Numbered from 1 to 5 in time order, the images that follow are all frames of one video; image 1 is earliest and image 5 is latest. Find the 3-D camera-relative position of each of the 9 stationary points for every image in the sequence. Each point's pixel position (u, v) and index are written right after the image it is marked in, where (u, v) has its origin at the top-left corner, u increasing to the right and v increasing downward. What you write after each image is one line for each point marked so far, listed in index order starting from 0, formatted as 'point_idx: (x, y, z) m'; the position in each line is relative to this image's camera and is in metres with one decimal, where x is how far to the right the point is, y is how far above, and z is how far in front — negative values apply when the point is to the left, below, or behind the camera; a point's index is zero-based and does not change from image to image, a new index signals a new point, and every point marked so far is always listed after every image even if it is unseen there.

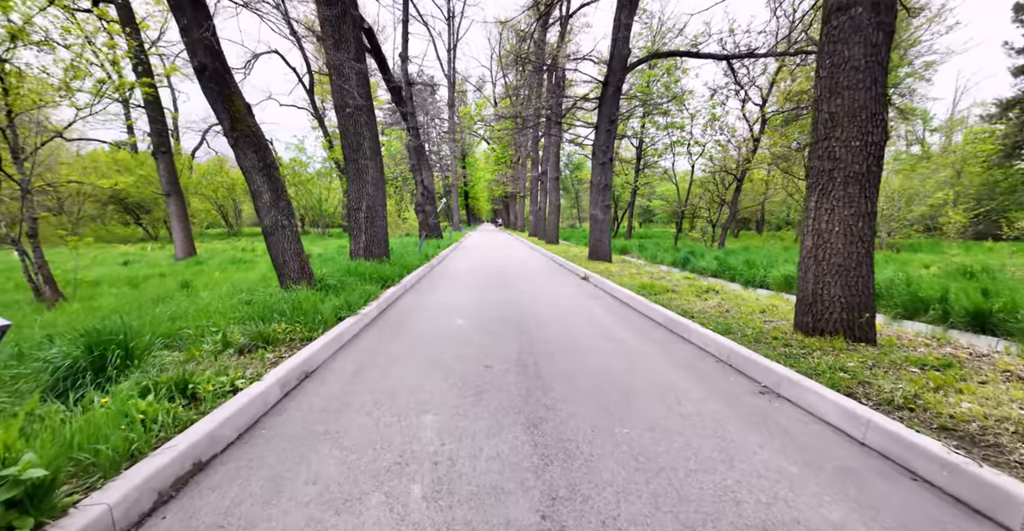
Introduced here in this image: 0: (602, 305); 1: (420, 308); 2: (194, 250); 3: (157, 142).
0: (+1.4, -0.6, +6.2) m
1: (-1.4, -0.7, +6.0) m
2: (-11.8, +0.6, +14.3) m
3: (-12.1, +4.2, +13.2) m
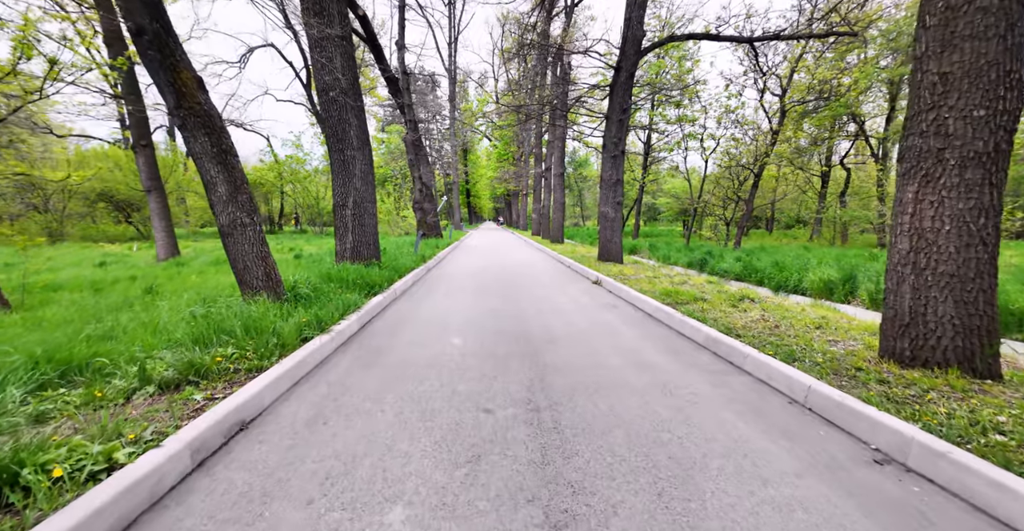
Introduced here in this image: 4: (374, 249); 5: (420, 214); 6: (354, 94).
0: (+1.5, -0.7, +5.4) m
1: (-1.4, -0.7, +5.2) m
2: (-11.7, +0.5, +13.5) m
3: (-12.0, +4.2, +12.4) m
4: (-2.9, +0.3, +8.1) m
5: (-4.6, +2.5, +19.0) m
6: (-3.0, +3.3, +7.4) m
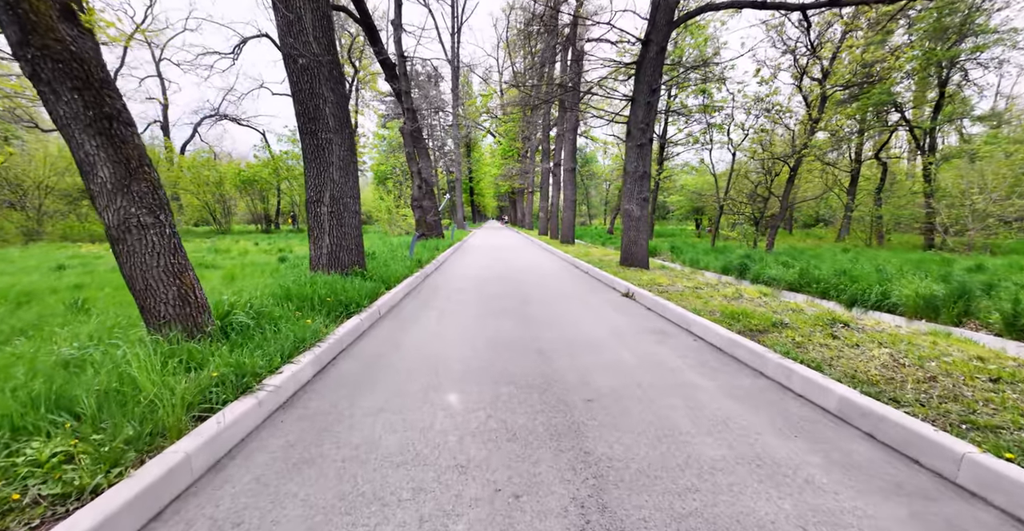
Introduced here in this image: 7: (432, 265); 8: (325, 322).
0: (+1.7, -0.9, +3.9) m
1: (-1.2, -0.9, +3.7) m
2: (-11.4, +0.4, +12.2) m
3: (-11.8, +4.1, +11.1) m
4: (-2.7, +0.2, +6.7) m
5: (-4.3, +2.4, +17.6) m
6: (-2.8, +3.1, +6.0) m
7: (-2.1, 0.0, +10.2) m
8: (-2.0, -0.6, +4.2) m
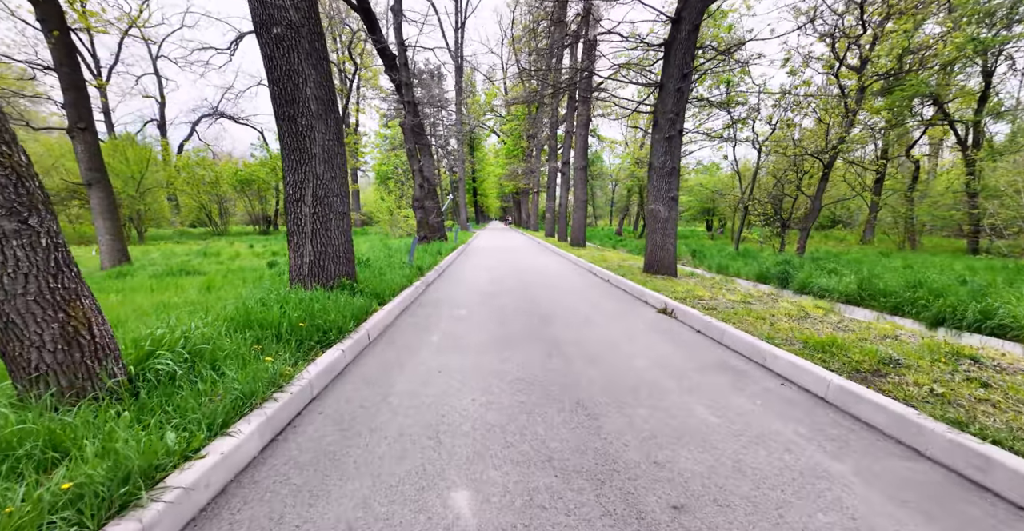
0: (+1.9, -1.0, +2.9) m
1: (-1.0, -1.0, +2.7) m
2: (-11.2, +0.3, +11.2) m
3: (-11.5, +3.9, +10.1) m
4: (-2.5, +0.1, +5.7) m
5: (-4.0, +2.2, +16.6) m
6: (-2.6, +3.0, +5.0) m
7: (-1.8, -0.1, +9.2) m
8: (-1.8, -0.8, +3.2) m
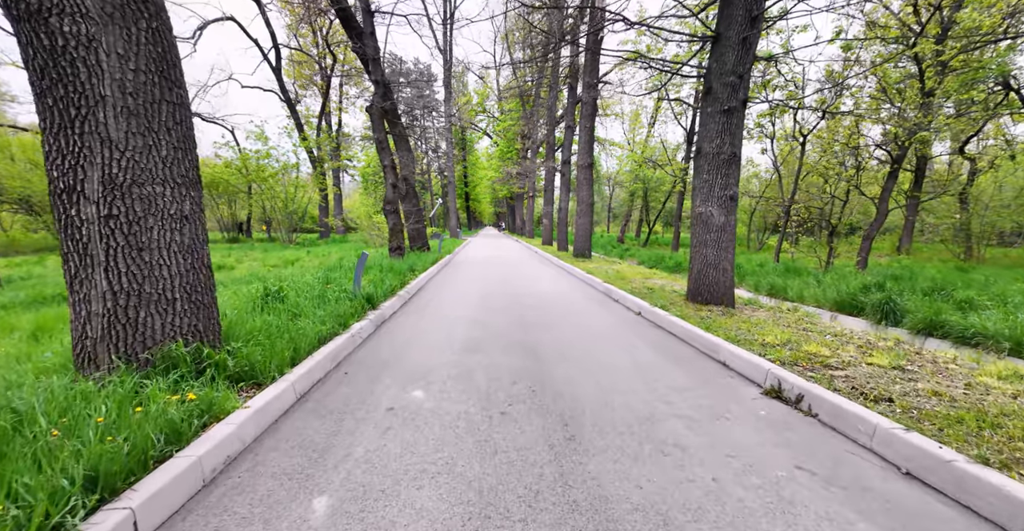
0: (+1.9, -1.3, +0.3) m
1: (-1.0, -1.4, +0.1) m
2: (-11.3, -0.2, +8.5) m
3: (-11.6, +3.4, +7.4) m
4: (-2.5, -0.3, +3.1) m
5: (-4.2, +1.7, +14.0) m
6: (-2.7, +2.6, +2.4) m
7: (-2.0, -0.6, +6.5) m
8: (-1.8, -1.1, +0.5) m
